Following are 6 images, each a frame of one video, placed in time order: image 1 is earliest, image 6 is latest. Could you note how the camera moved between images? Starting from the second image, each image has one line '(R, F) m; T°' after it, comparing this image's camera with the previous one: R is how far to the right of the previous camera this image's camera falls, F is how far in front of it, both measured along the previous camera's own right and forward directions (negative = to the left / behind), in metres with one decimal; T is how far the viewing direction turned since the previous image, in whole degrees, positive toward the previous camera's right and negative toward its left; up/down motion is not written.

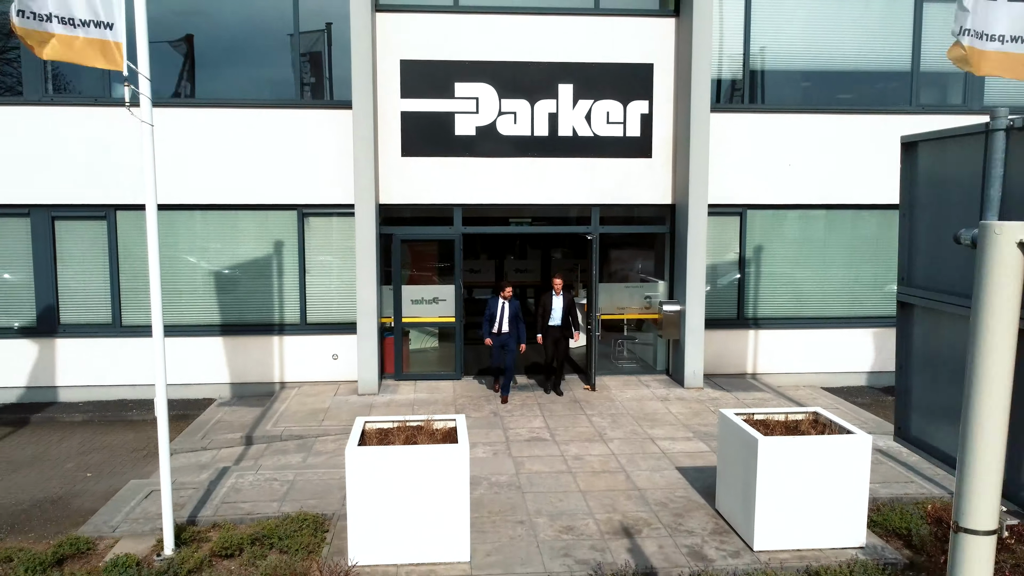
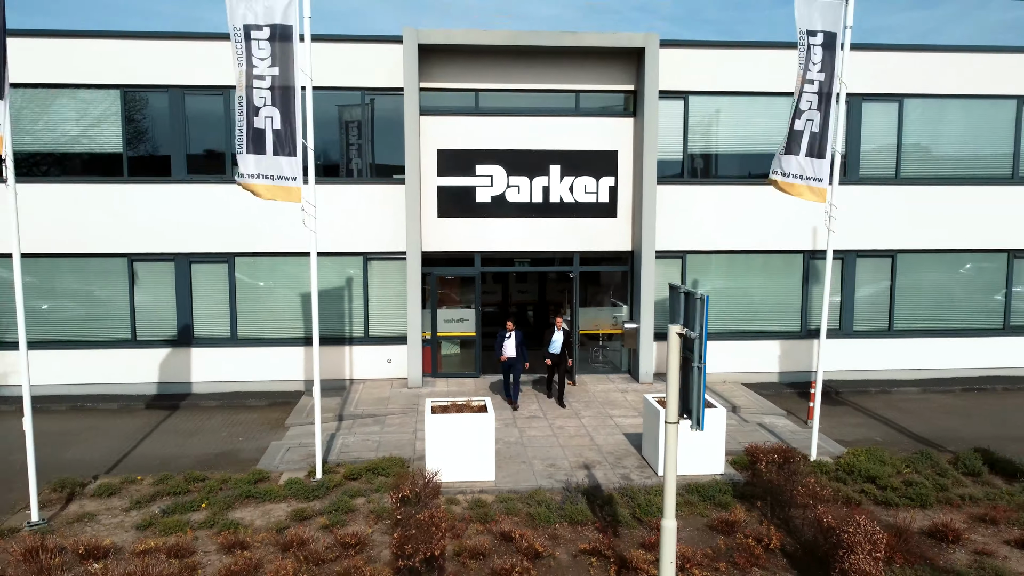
(-0.1, -3.9) m; 0°
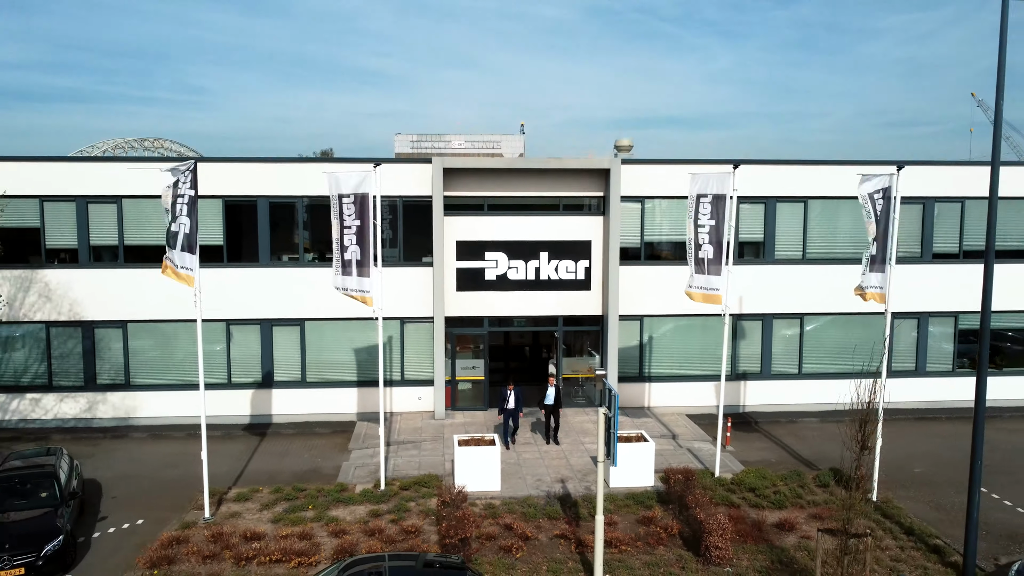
(0.0, -4.5) m; 0°
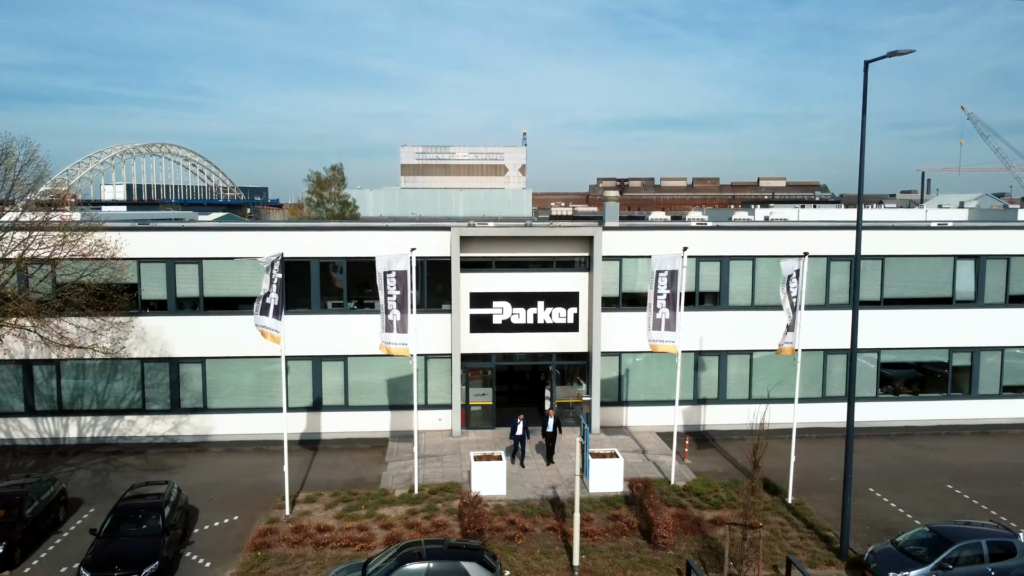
(0.0, -4.3) m; 0°
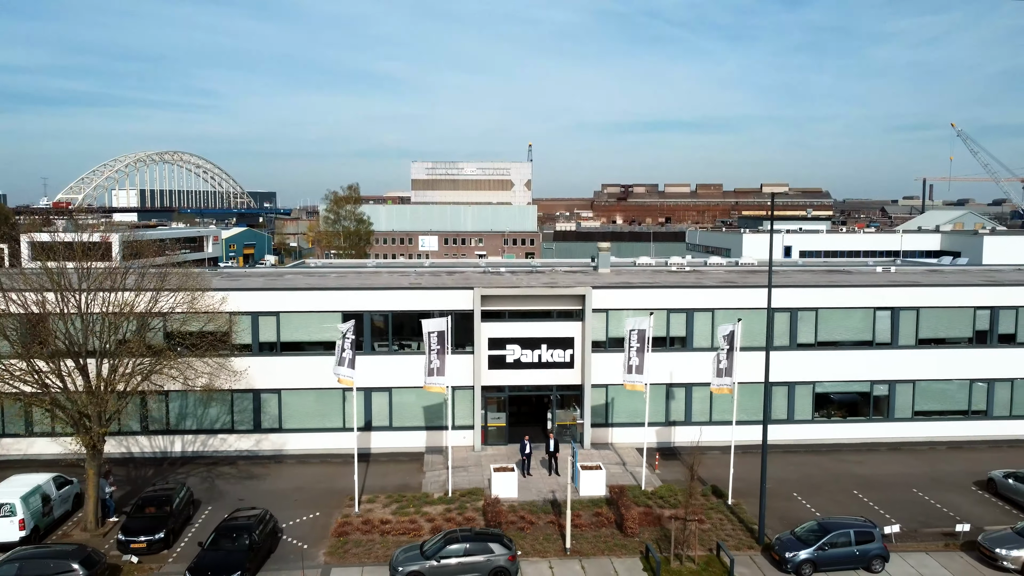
(-0.1, -6.0) m; 0°
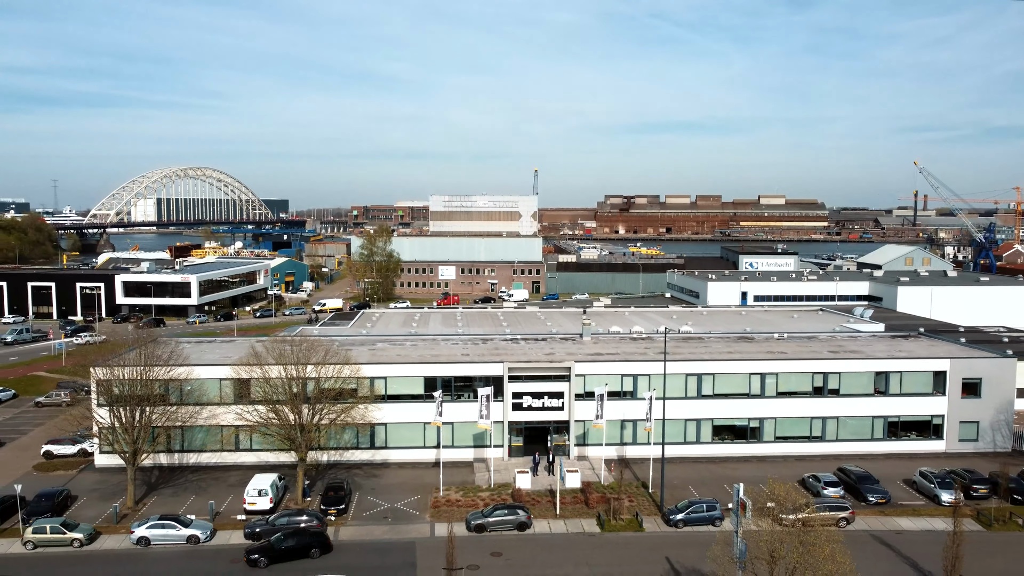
(-0.5, -18.4) m; 0°
